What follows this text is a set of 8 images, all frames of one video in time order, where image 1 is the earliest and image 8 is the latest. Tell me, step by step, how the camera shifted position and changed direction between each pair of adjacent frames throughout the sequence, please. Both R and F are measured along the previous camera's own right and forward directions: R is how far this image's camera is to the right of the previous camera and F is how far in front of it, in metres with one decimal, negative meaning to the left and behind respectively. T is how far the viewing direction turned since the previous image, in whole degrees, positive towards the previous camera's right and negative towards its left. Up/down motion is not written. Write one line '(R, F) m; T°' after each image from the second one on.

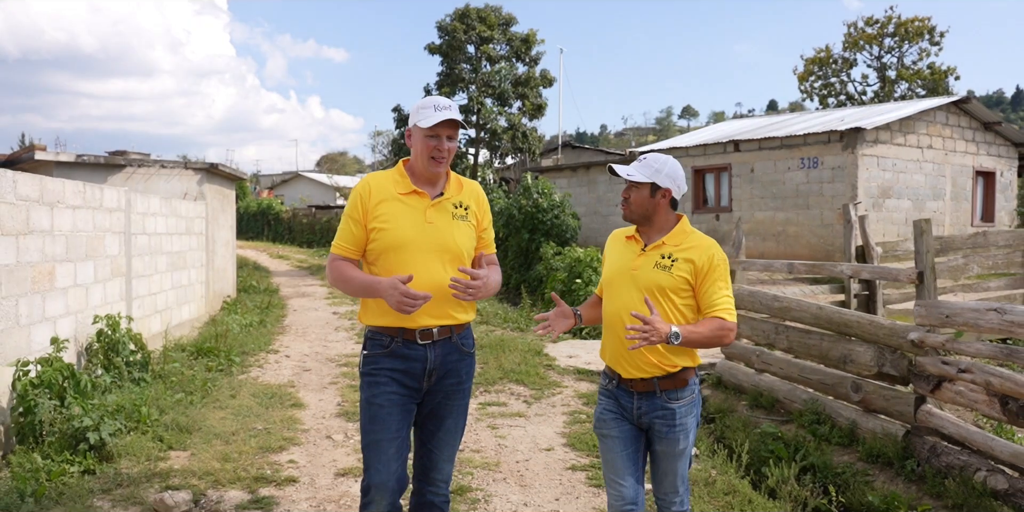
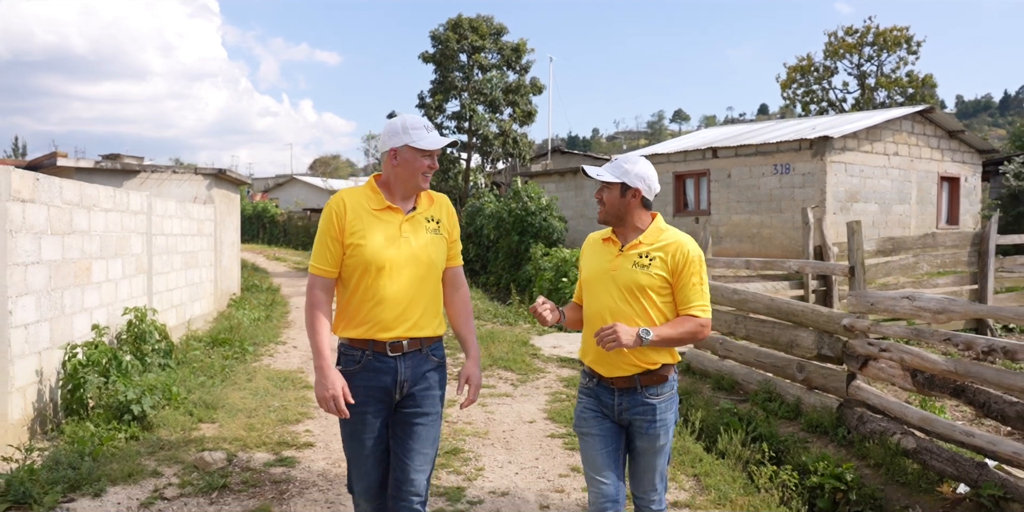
(0.0, -0.8) m; +1°
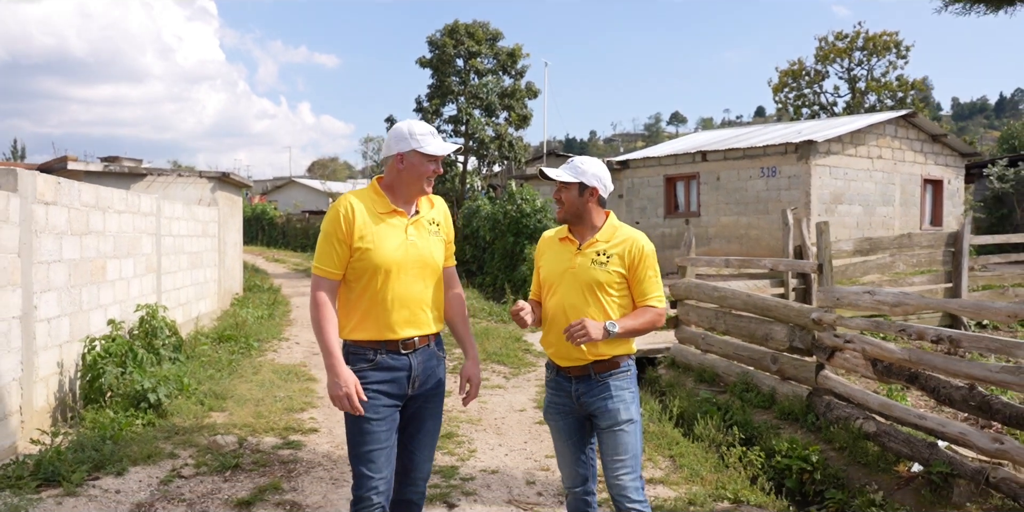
(+0.1, -0.4) m; 0°
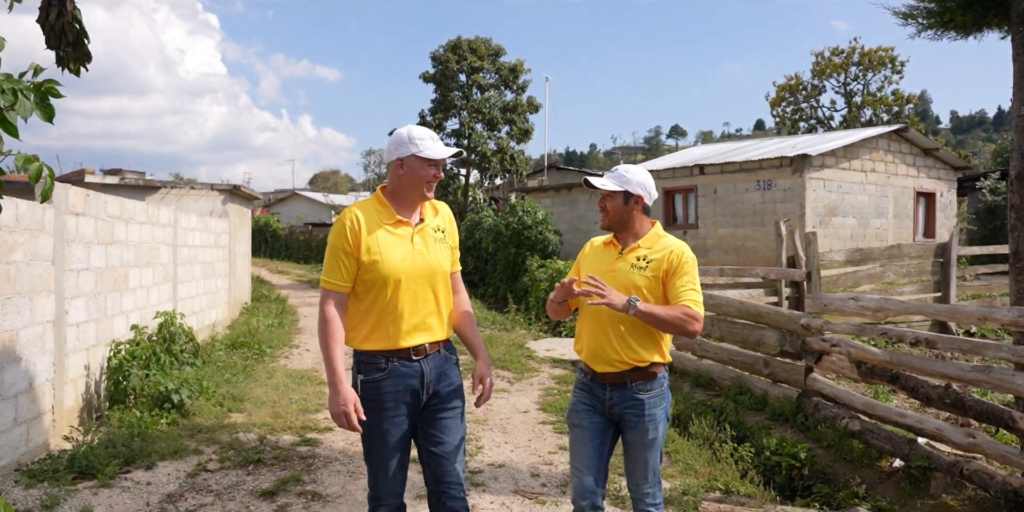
(0.0, -0.3) m; 0°
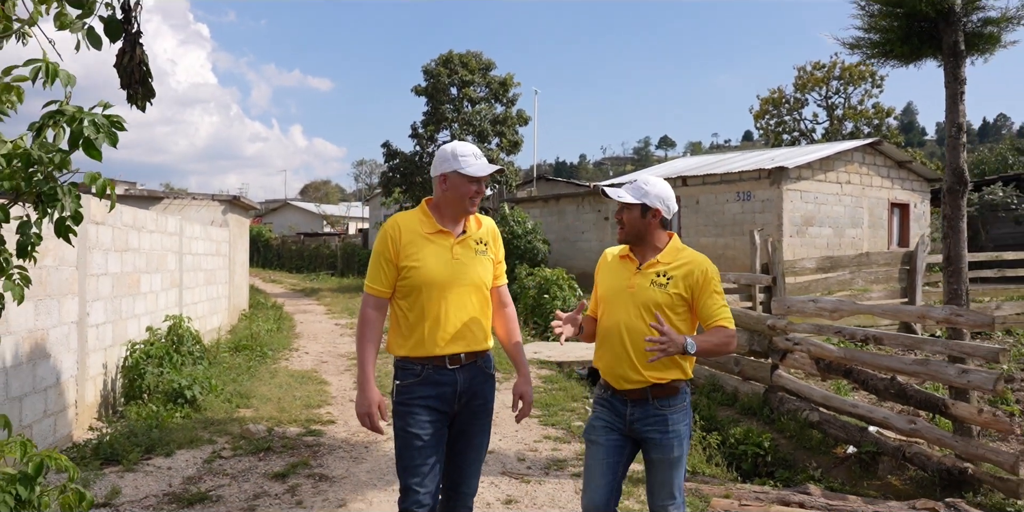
(0.0, -0.5) m; +1°
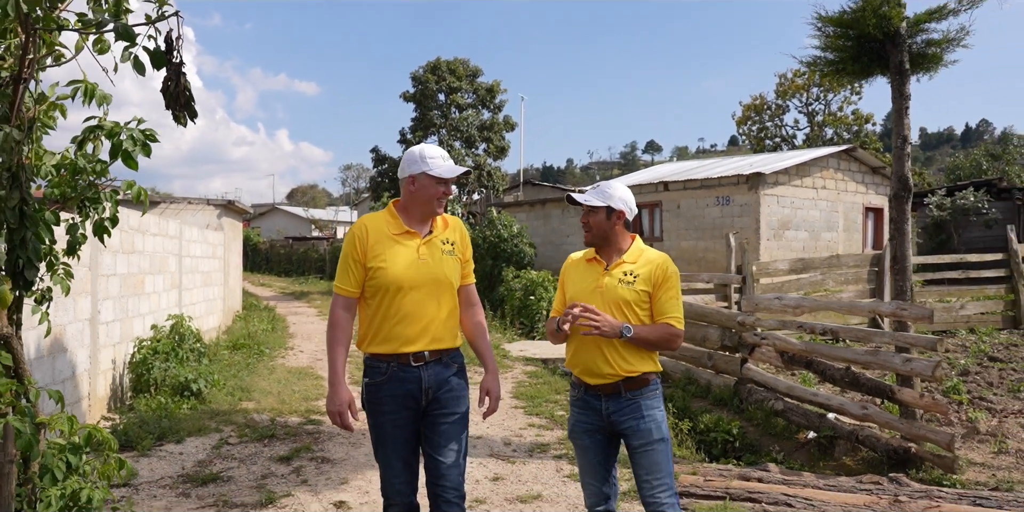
(0.0, -0.5) m; +1°
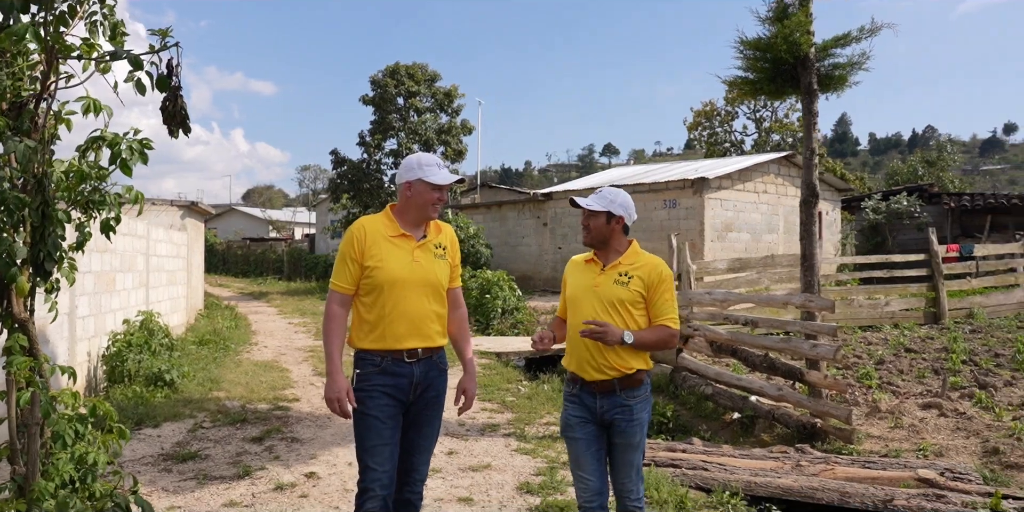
(0.0, -0.6) m; +3°
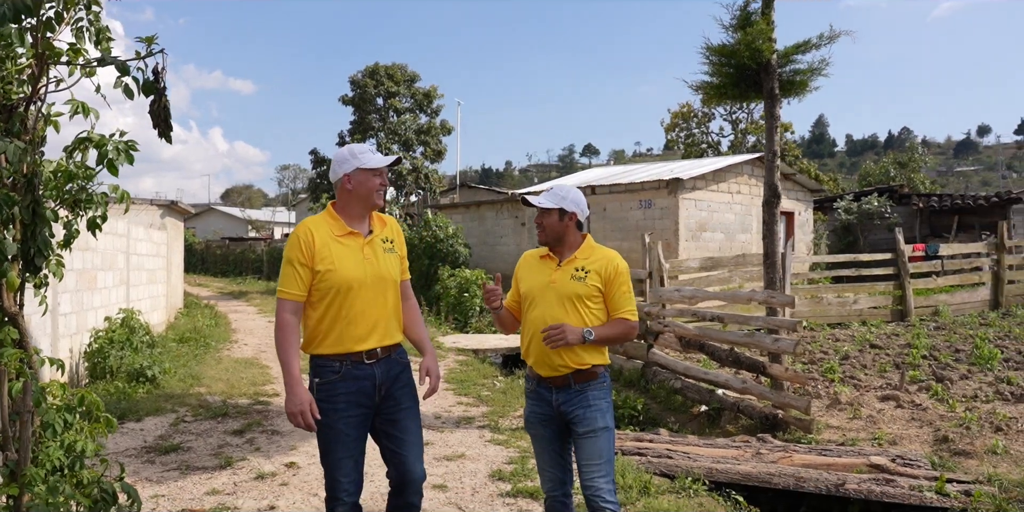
(+0.1, -0.2) m; +1°
